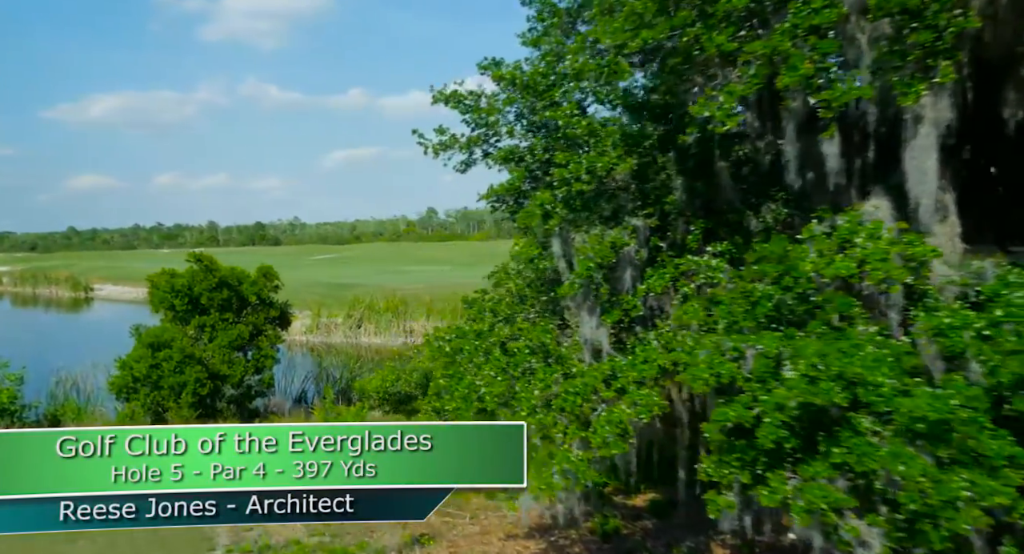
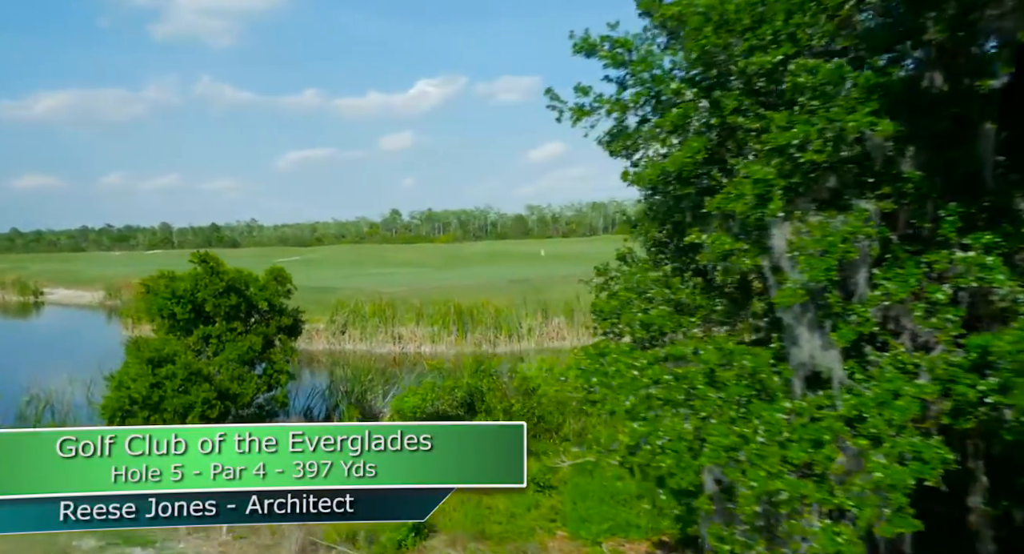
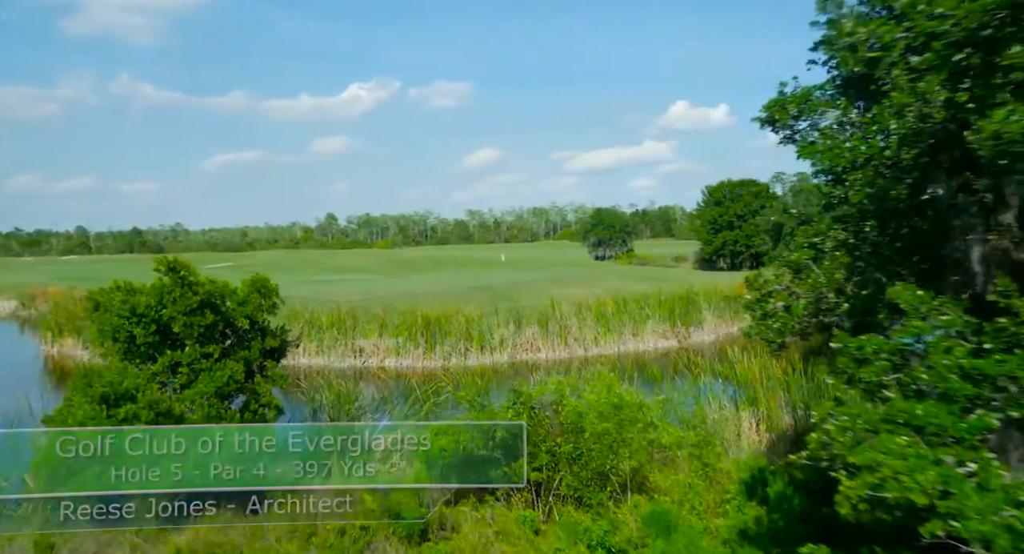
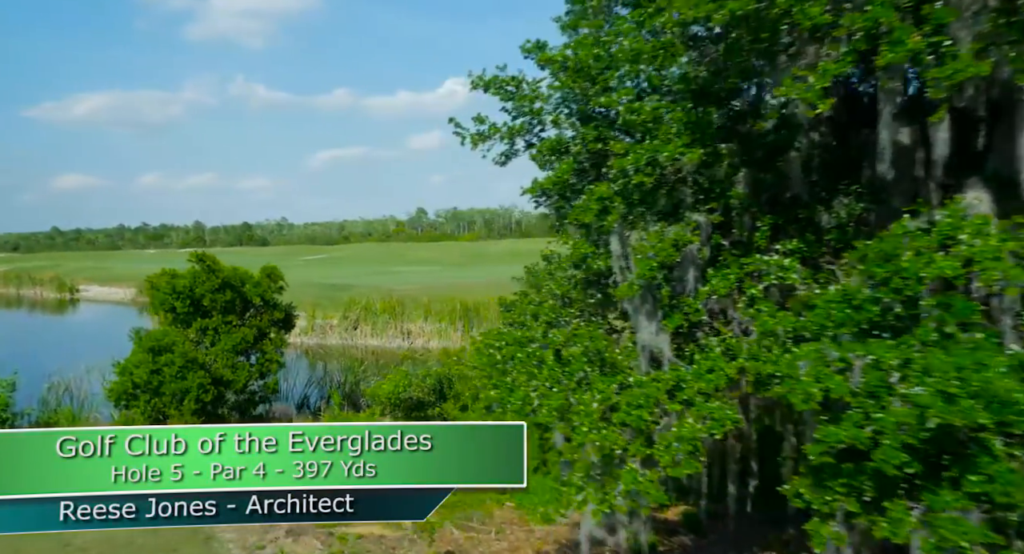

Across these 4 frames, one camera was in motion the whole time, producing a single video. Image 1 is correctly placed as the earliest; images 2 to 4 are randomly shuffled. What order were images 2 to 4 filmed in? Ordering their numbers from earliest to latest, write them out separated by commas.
4, 2, 3
